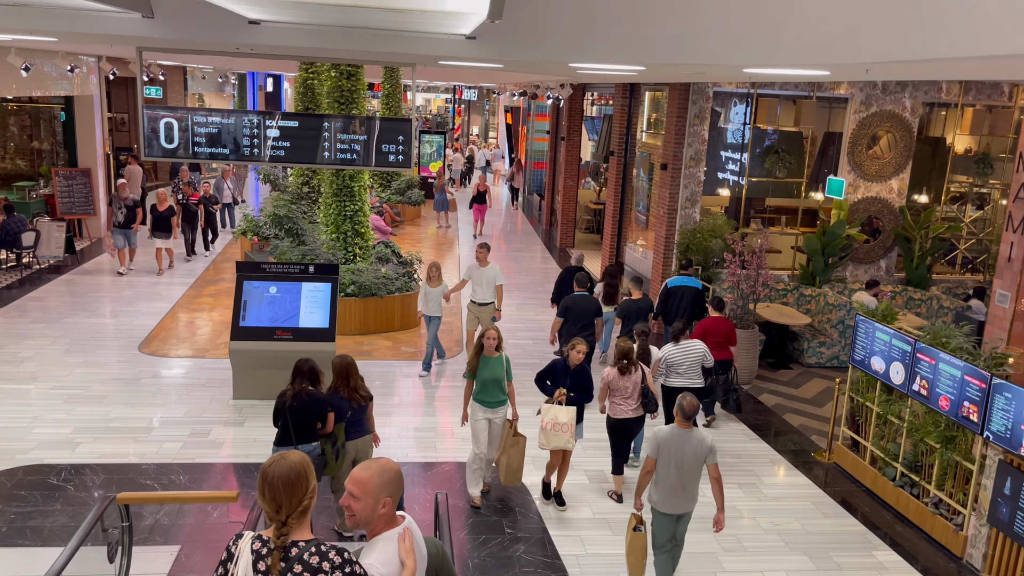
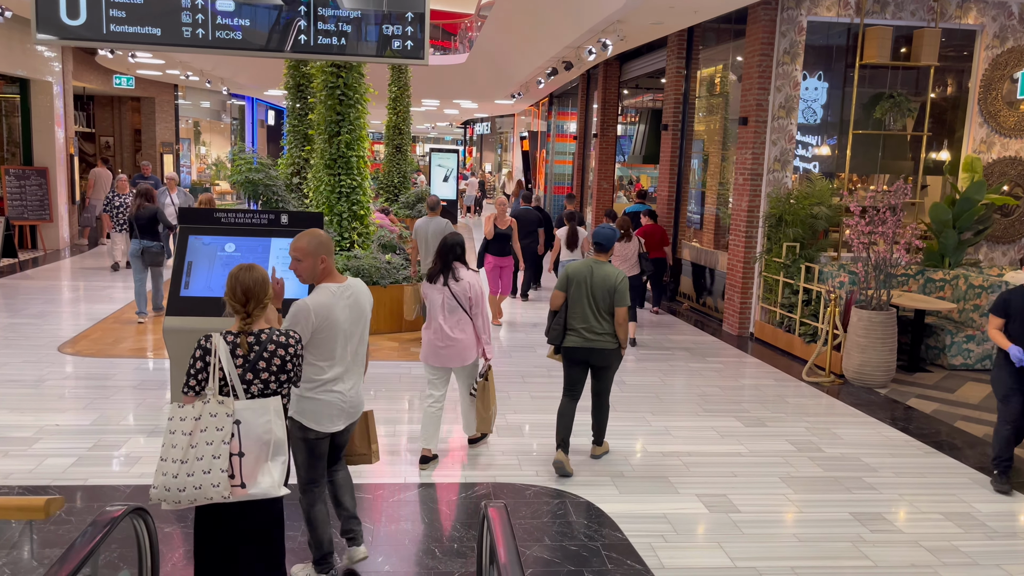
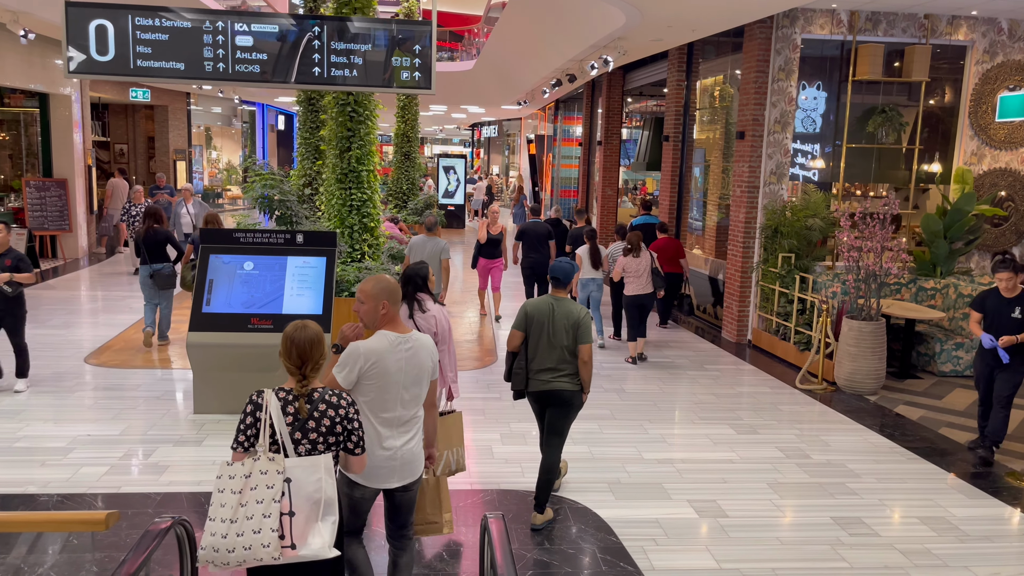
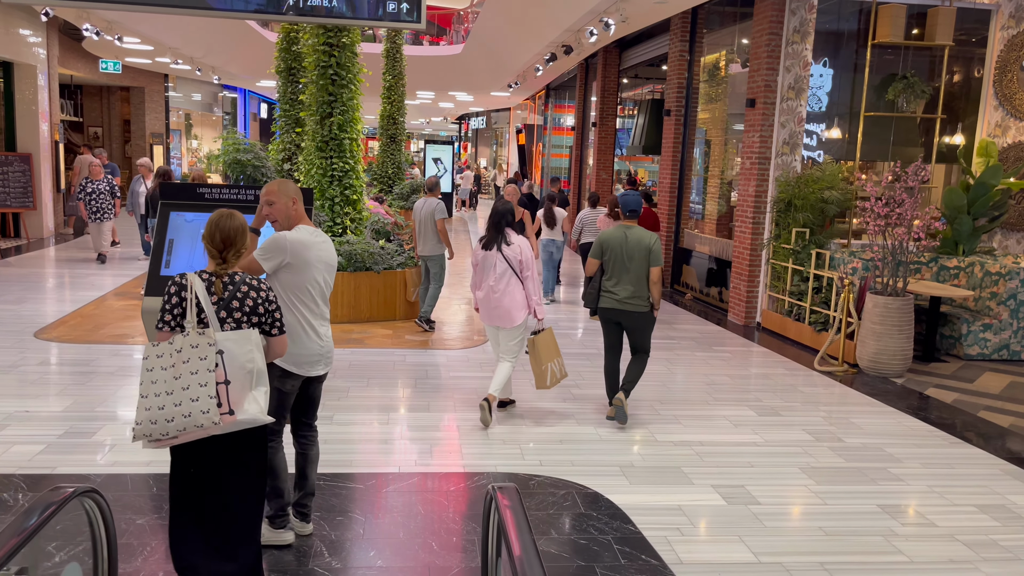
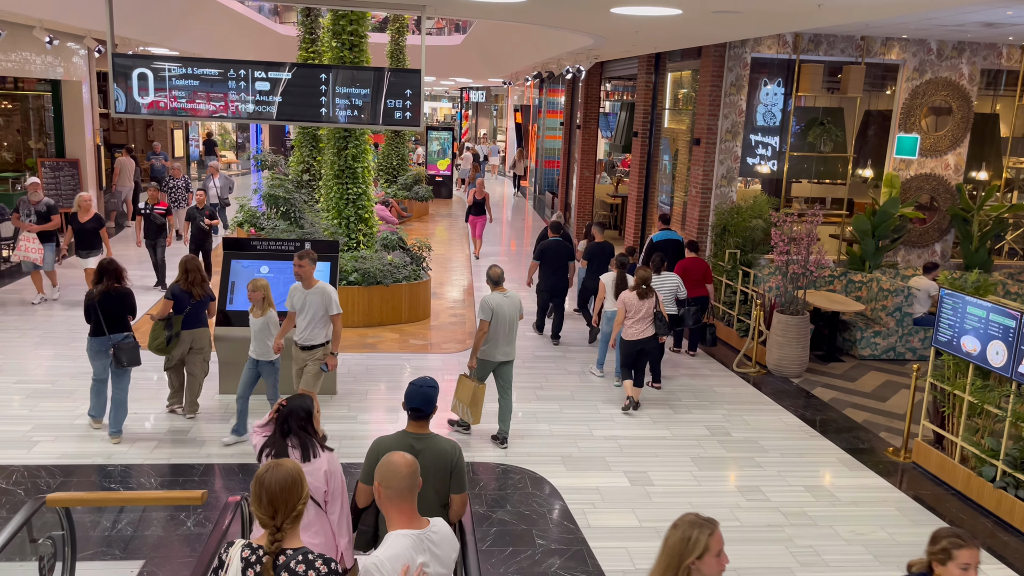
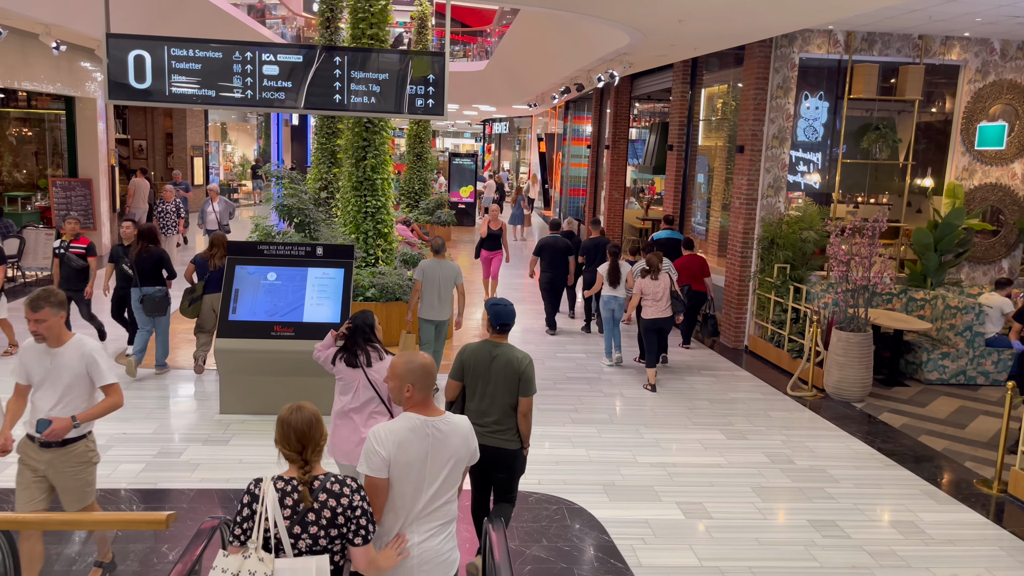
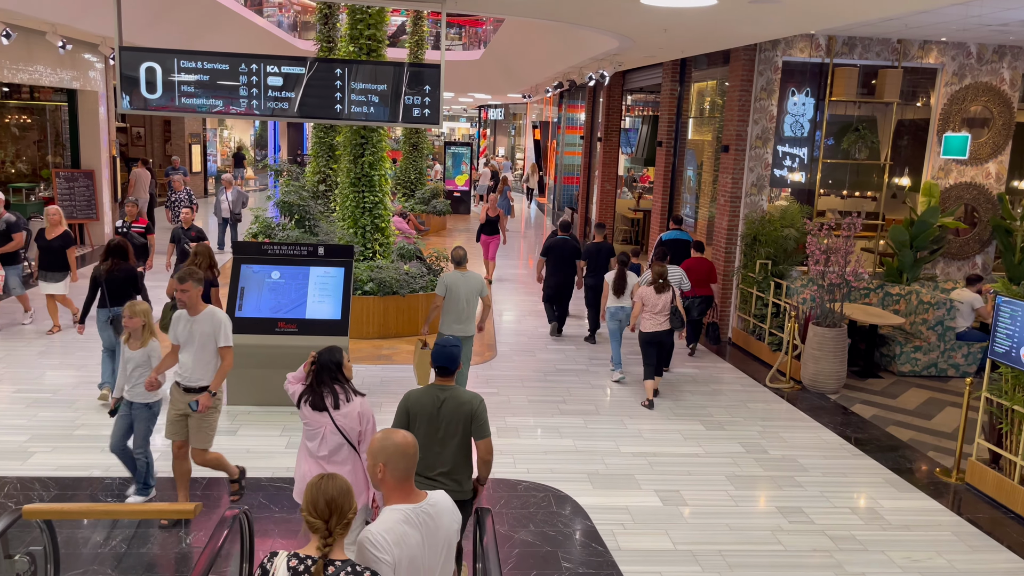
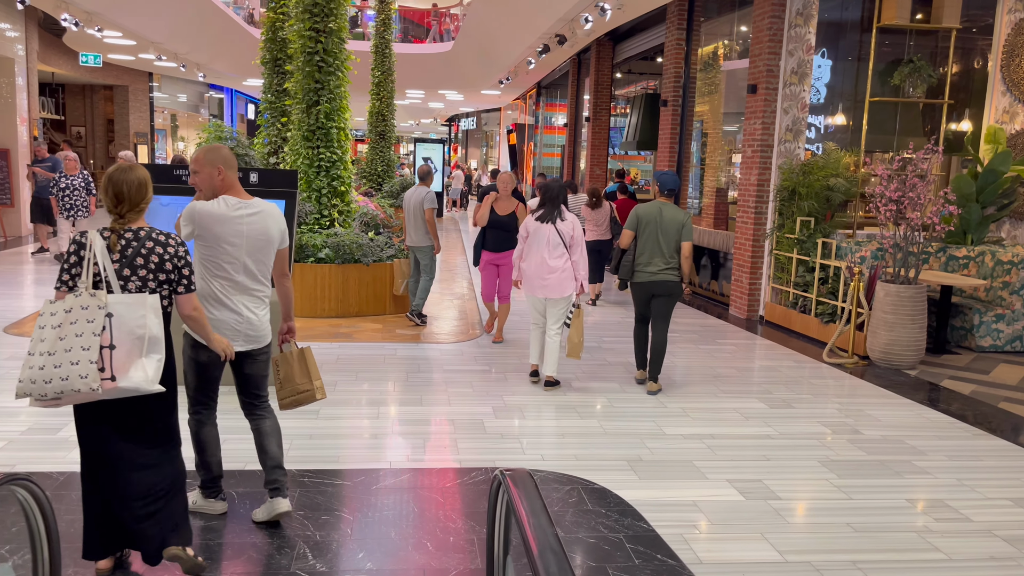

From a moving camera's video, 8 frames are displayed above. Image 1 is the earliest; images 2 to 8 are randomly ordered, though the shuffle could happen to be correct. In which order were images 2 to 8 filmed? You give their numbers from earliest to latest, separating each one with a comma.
5, 7, 6, 3, 2, 4, 8
